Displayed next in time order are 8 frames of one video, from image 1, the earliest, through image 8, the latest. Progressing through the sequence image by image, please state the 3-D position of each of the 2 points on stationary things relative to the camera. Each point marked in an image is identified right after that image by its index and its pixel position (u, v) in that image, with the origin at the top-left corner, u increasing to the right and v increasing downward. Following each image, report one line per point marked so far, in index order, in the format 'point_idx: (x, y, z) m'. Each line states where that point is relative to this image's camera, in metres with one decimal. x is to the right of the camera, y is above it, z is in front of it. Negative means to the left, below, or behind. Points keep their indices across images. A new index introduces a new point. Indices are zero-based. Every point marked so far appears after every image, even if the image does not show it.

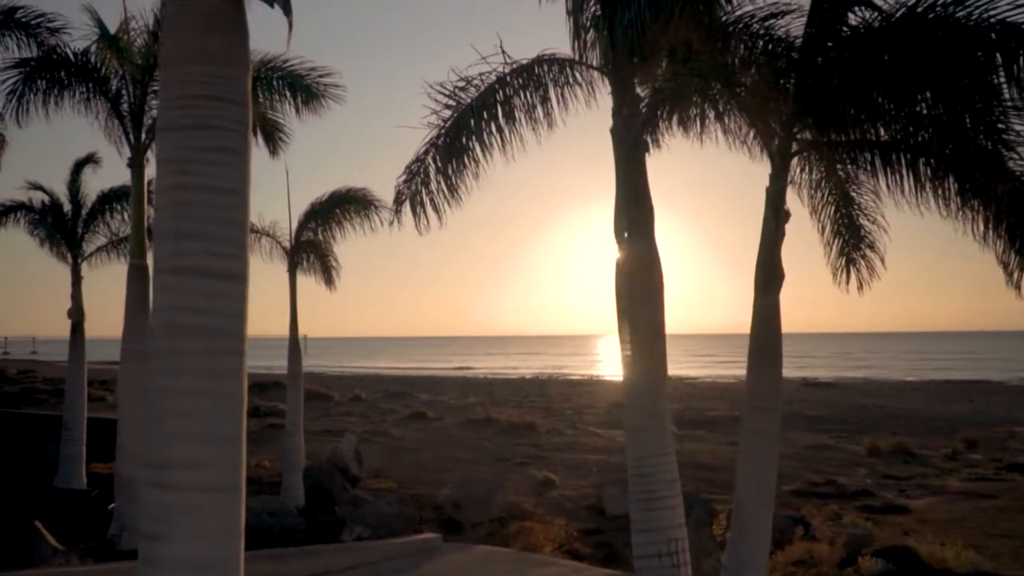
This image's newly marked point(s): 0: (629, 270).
0: (+0.9, +0.2, +7.6) m
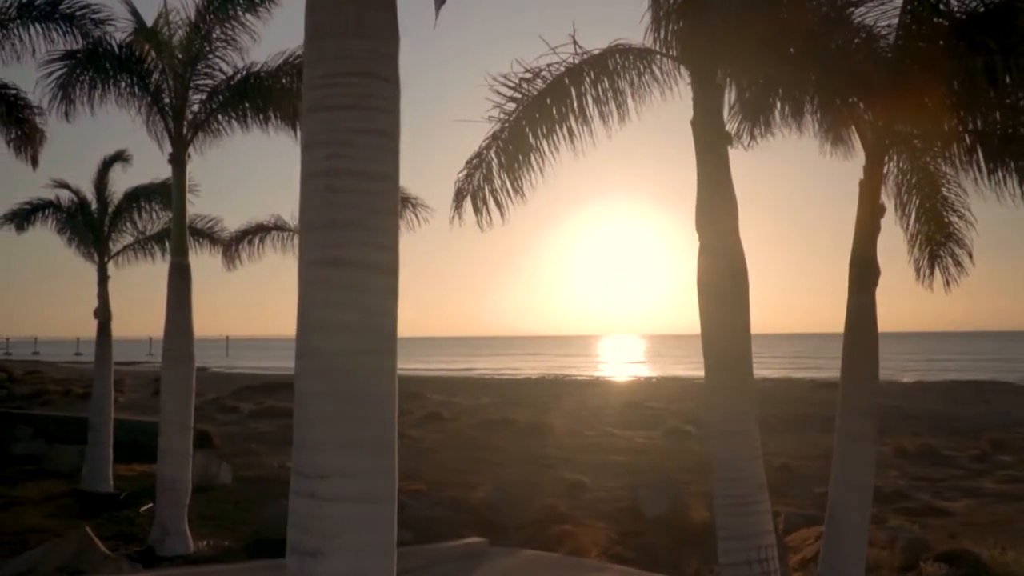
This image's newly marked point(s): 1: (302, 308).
0: (+1.5, +0.2, +7.3) m
1: (-0.7, -0.1, +3.3) m
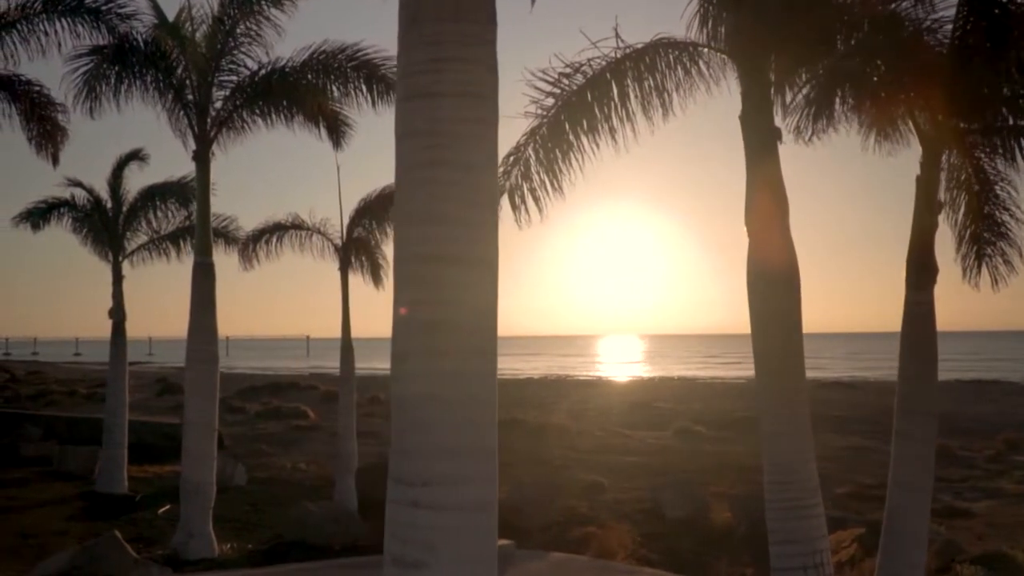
0: (+1.8, +0.2, +7.2) m
1: (-0.3, -0.1, +3.1) m
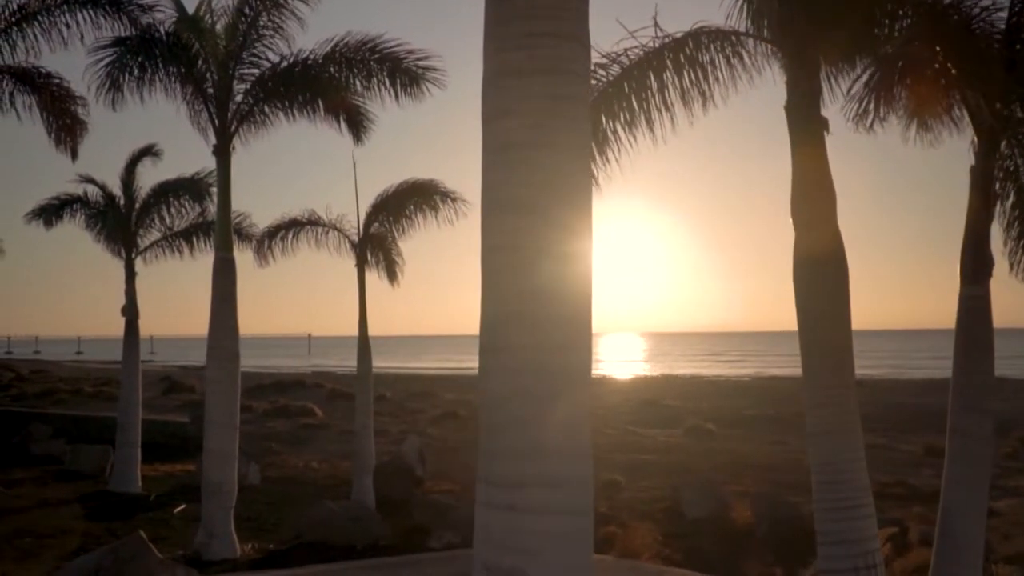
0: (+2.1, +0.3, +7.0) m
1: (0.0, 0.0, +2.9) m
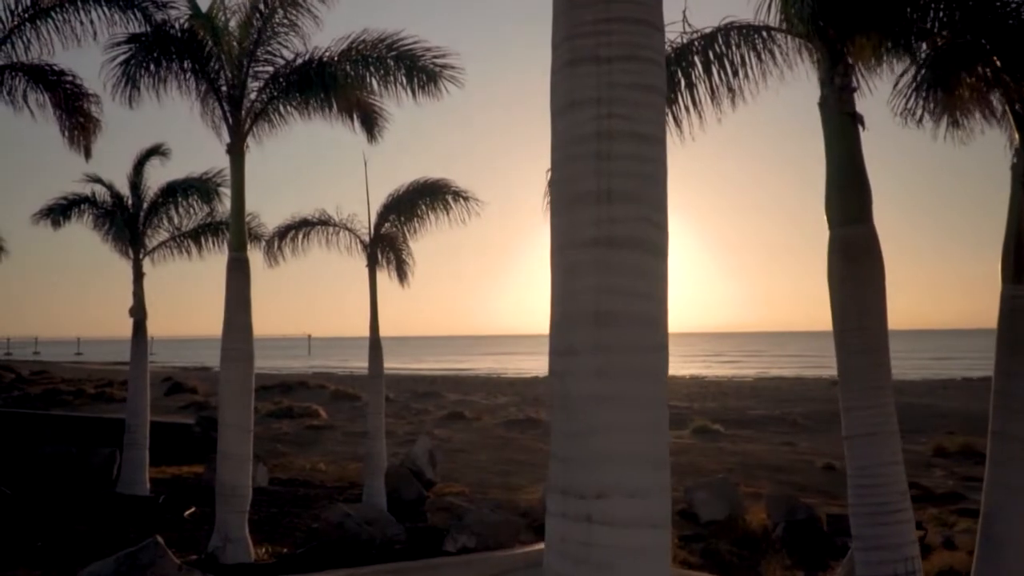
0: (+2.3, +0.3, +6.8) m
1: (+0.2, 0.0, +2.8) m
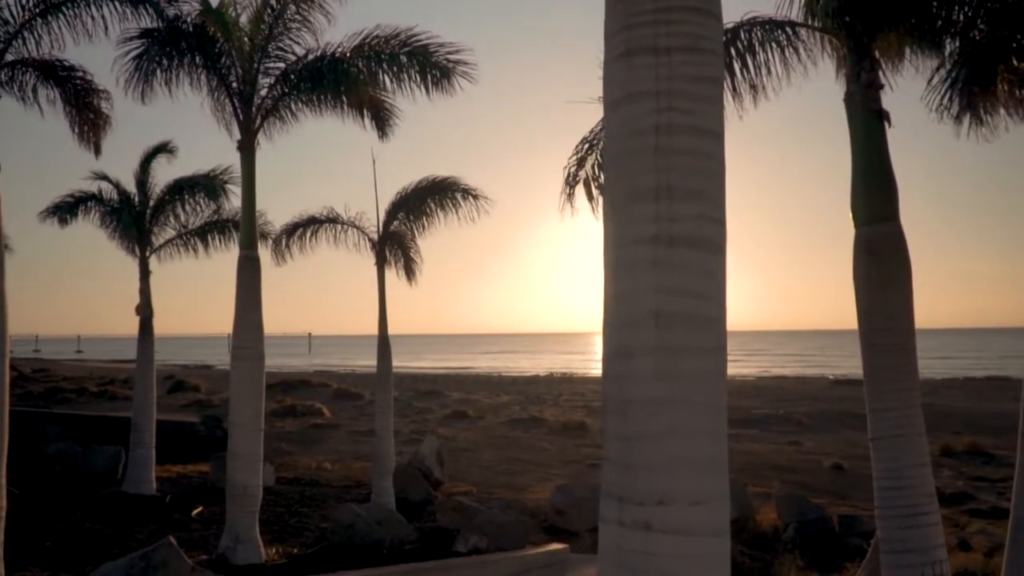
0: (+2.5, +0.3, +6.8) m
1: (+0.3, 0.0, +2.7) m
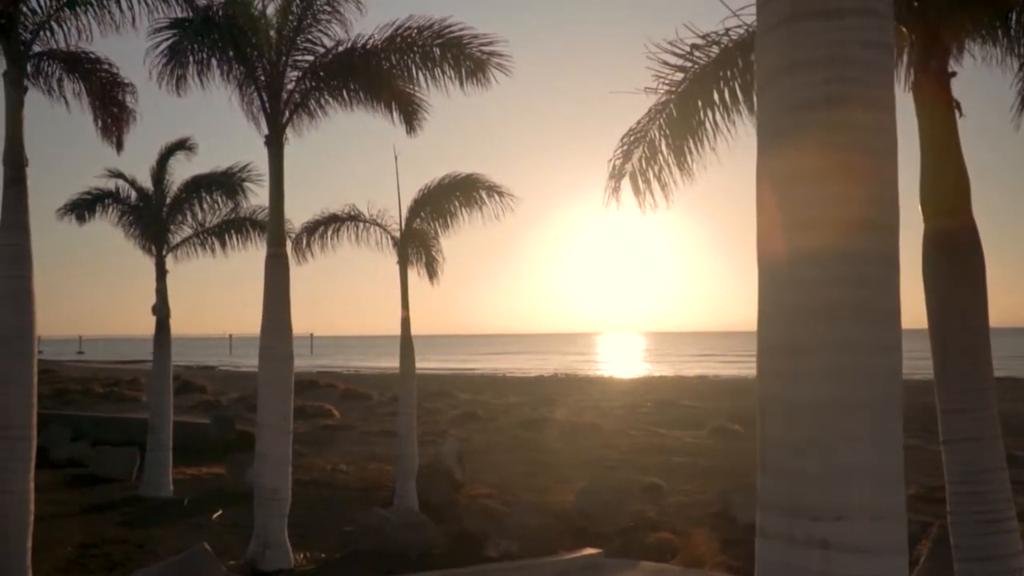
0: (+2.8, +0.3, +6.5) m
1: (+0.7, 0.0, +2.4) m
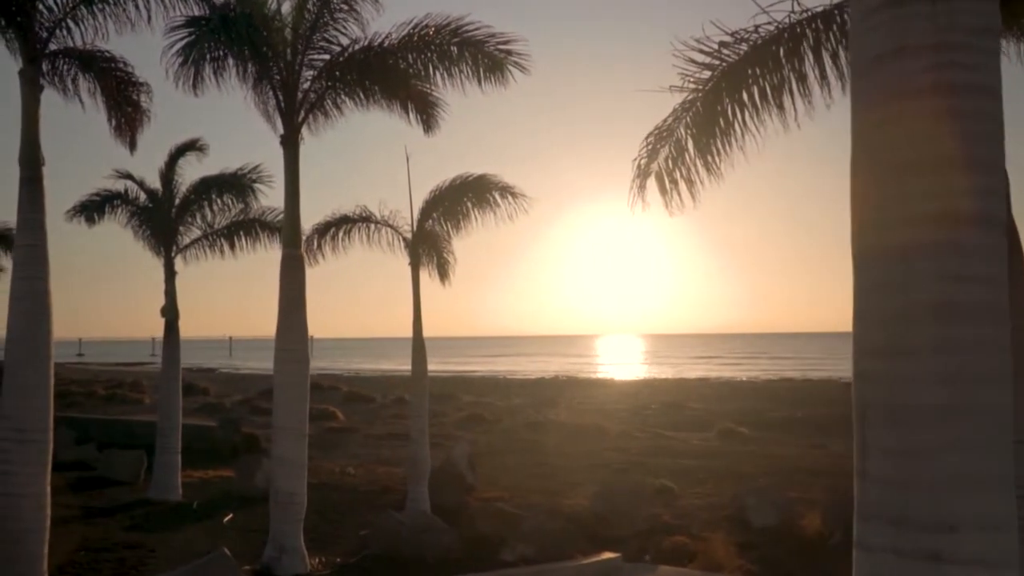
0: (+3.0, +0.3, +6.4) m
1: (+0.9, 0.0, +2.3) m
